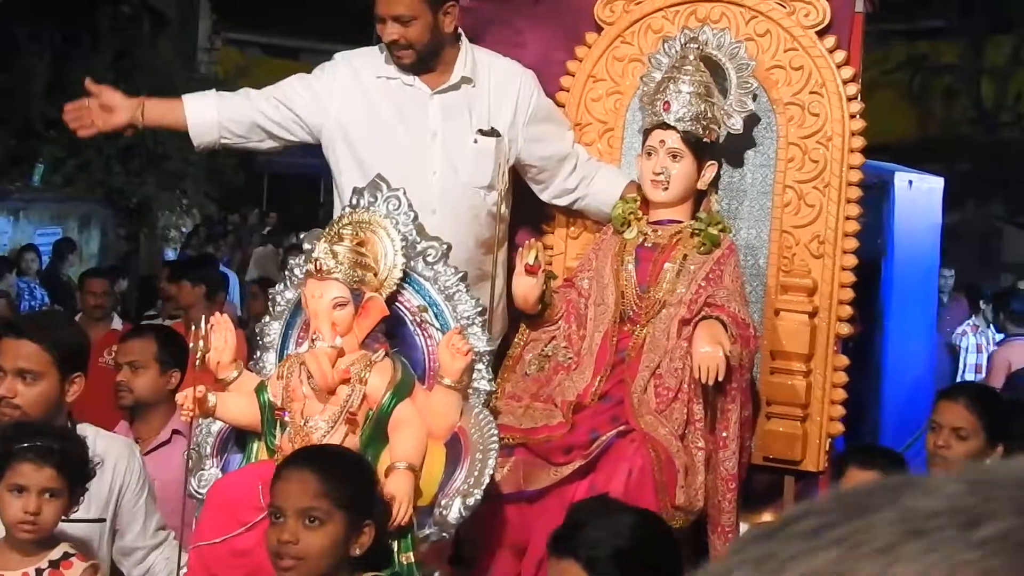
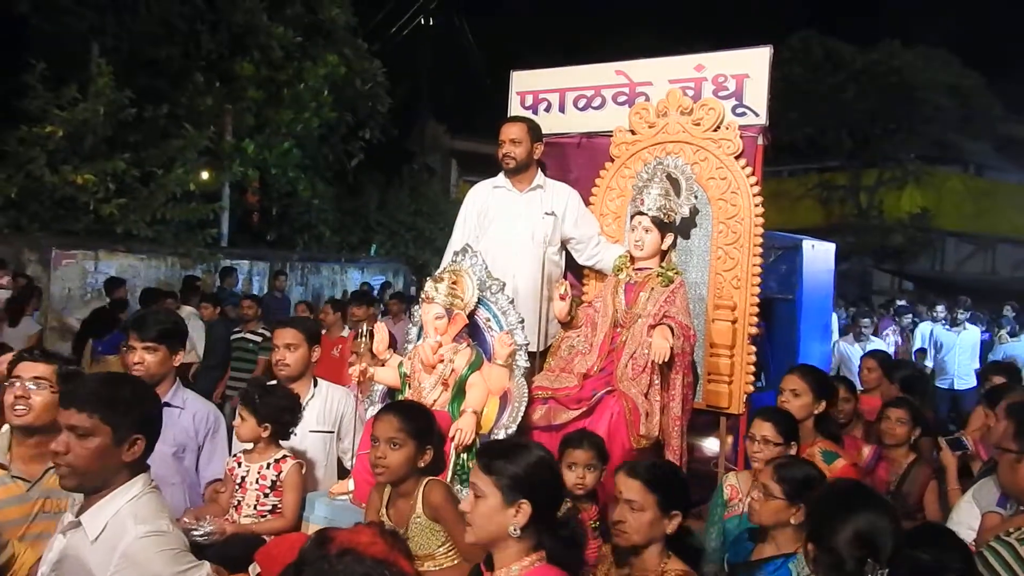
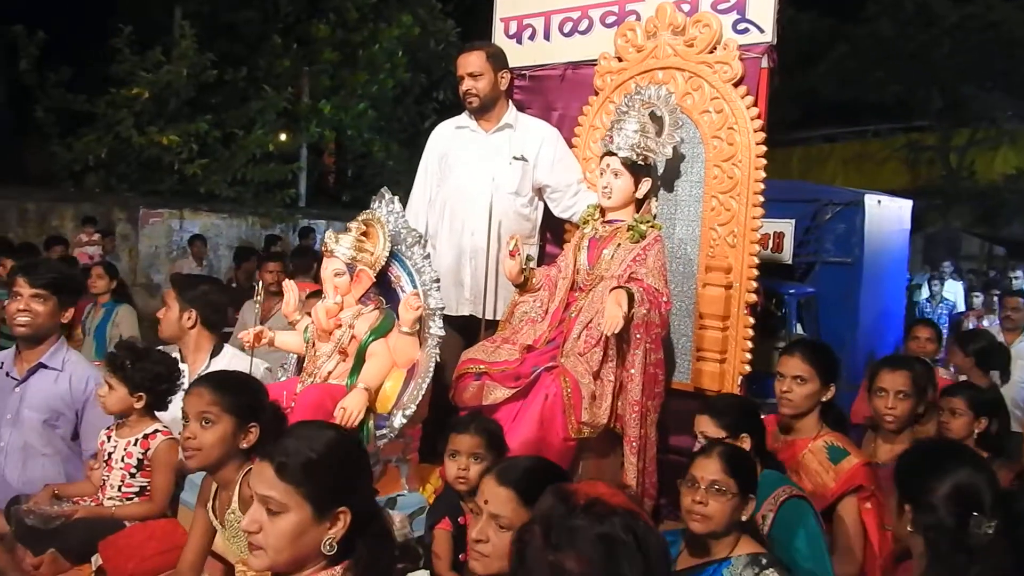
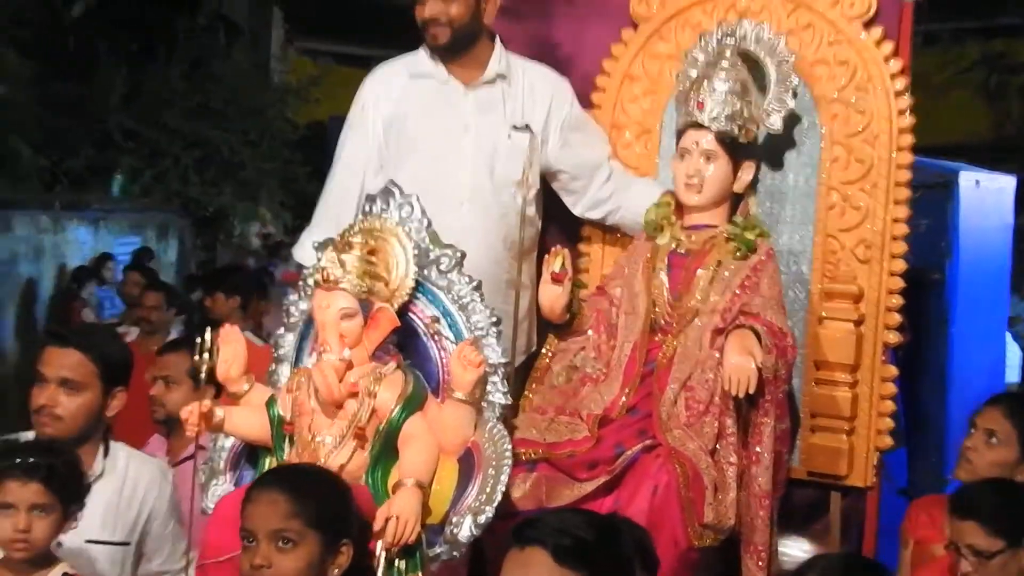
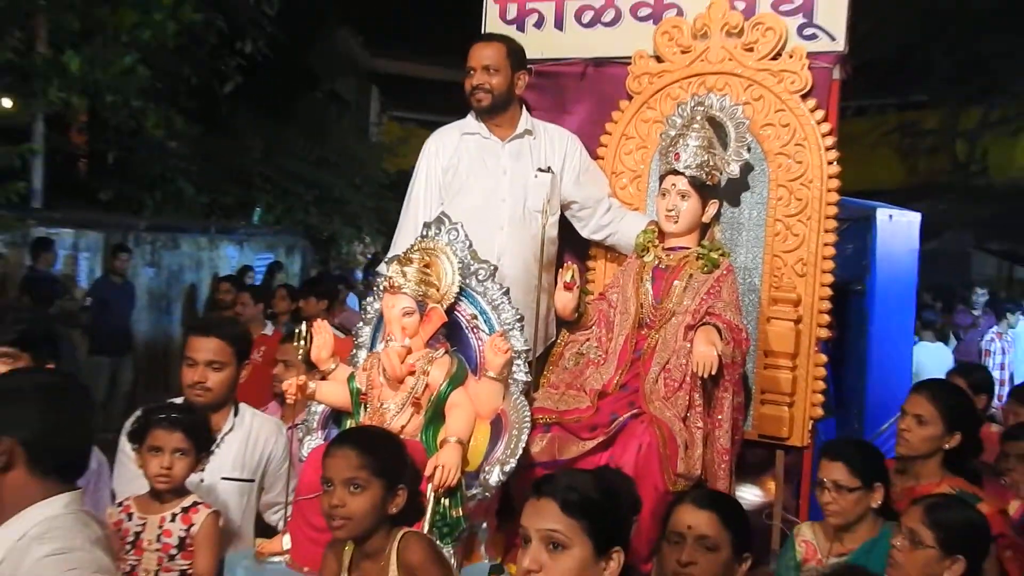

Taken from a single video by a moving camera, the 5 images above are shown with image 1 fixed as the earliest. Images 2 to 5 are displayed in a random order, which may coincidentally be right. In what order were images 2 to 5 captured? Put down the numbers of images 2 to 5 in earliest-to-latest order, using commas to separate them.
4, 5, 2, 3
